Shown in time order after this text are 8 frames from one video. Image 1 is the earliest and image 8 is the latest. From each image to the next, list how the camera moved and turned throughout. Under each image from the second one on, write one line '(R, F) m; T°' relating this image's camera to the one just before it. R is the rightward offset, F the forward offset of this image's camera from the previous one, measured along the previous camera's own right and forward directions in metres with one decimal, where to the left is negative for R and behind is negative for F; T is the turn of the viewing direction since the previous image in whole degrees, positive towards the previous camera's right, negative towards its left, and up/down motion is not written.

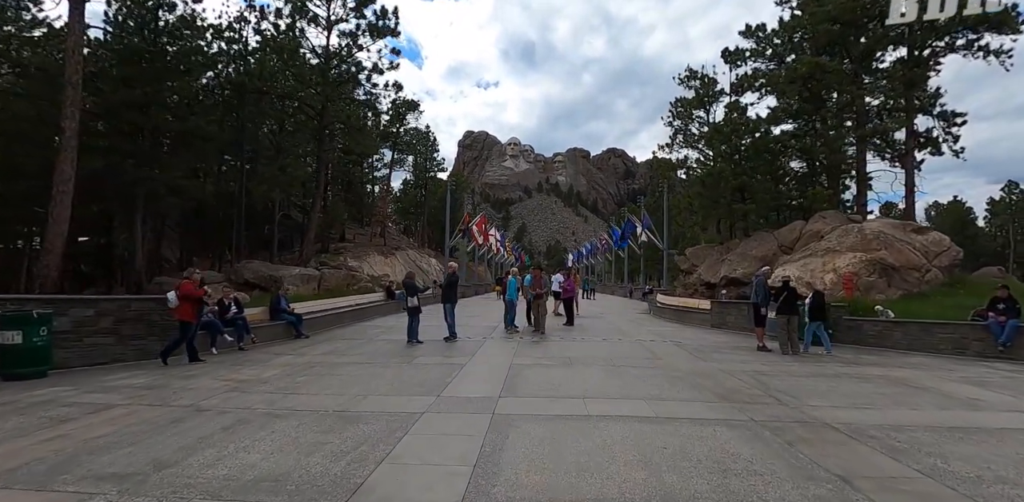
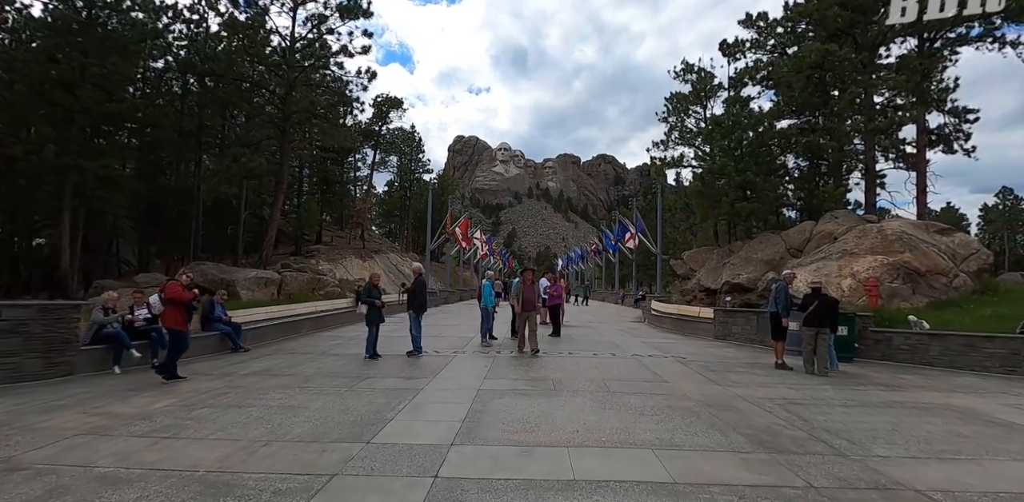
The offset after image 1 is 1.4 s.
(+0.4, +2.1) m; +1°
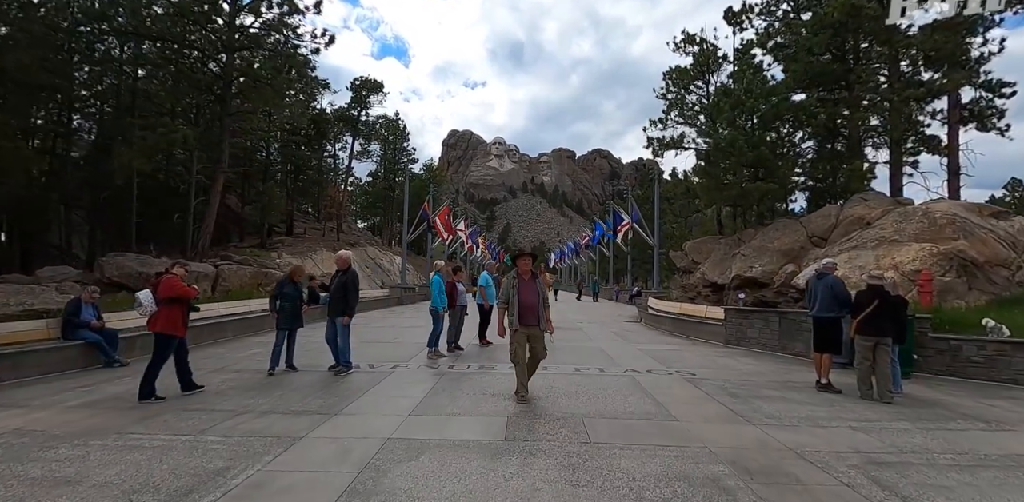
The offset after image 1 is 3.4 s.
(+0.8, +2.9) m; +1°
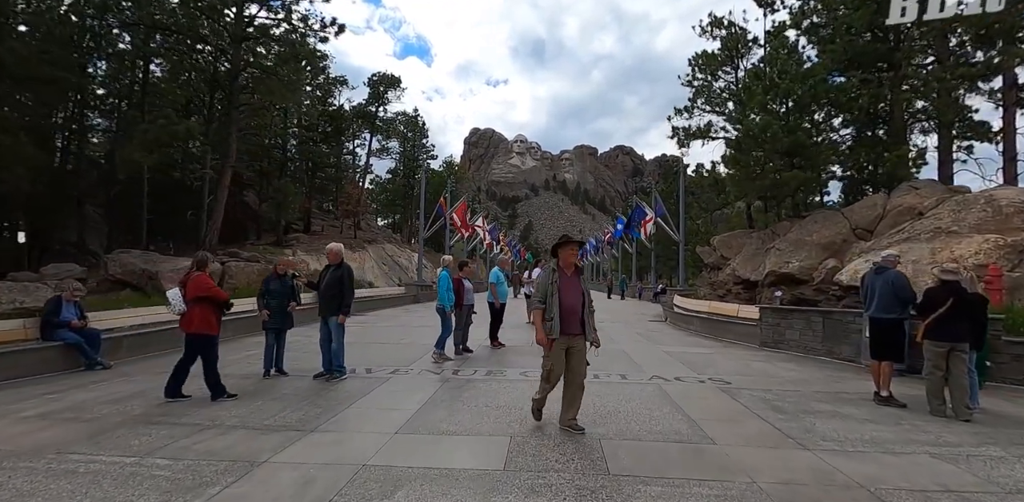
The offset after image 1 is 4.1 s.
(+0.2, +1.0) m; -3°
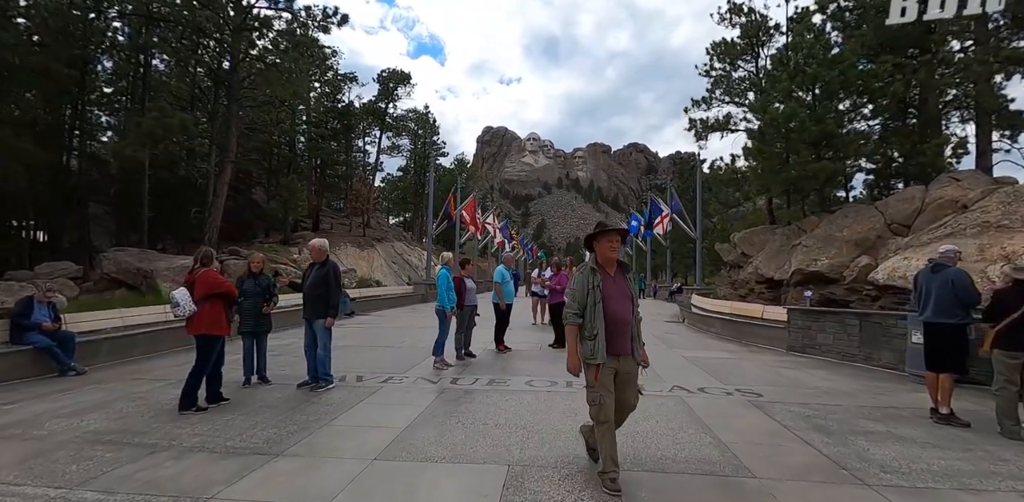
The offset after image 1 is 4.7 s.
(+0.2, +0.8) m; -2°
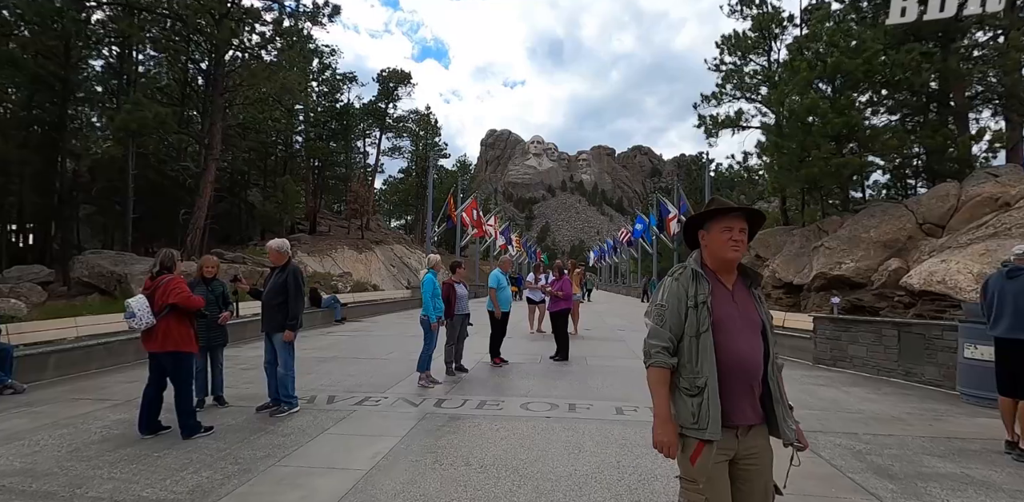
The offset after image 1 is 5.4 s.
(+0.2, +1.0) m; -1°
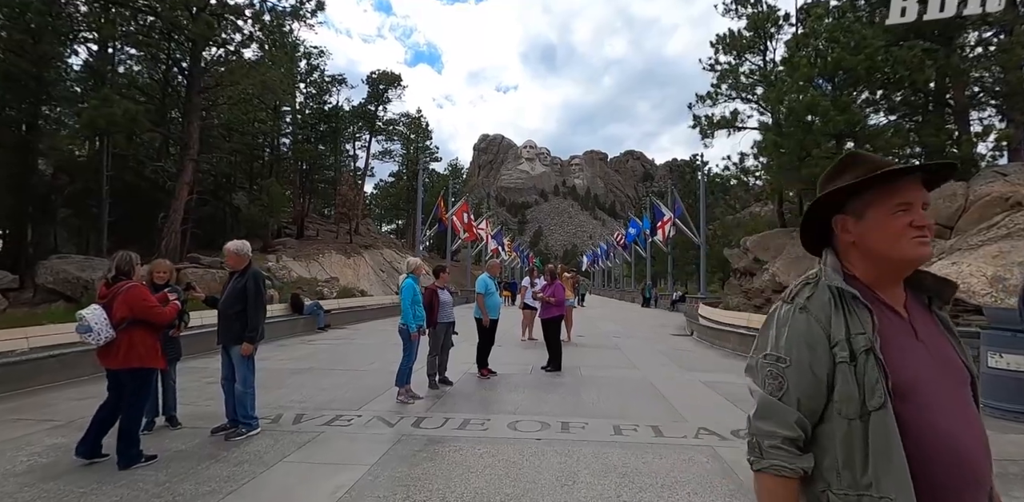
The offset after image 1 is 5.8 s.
(+0.1, +0.7) m; +1°
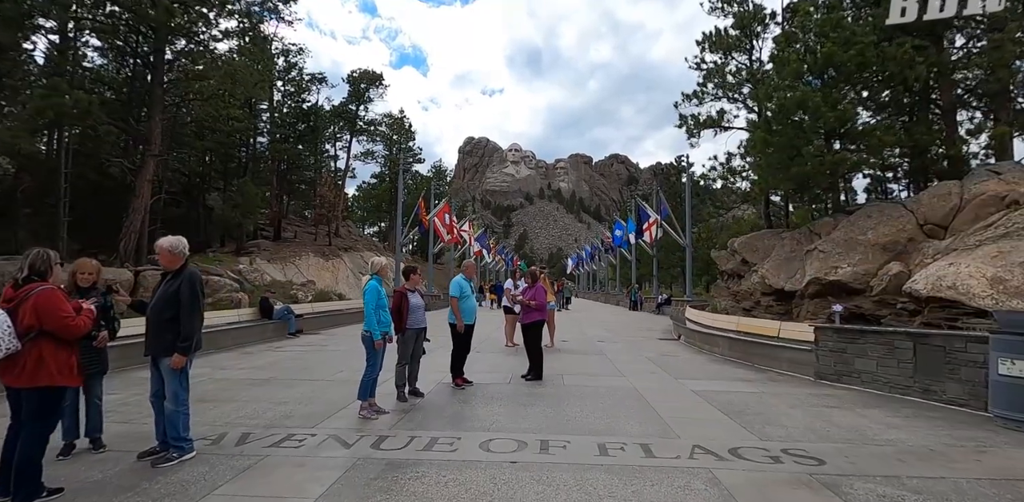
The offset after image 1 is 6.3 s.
(+0.2, +0.7) m; +2°
